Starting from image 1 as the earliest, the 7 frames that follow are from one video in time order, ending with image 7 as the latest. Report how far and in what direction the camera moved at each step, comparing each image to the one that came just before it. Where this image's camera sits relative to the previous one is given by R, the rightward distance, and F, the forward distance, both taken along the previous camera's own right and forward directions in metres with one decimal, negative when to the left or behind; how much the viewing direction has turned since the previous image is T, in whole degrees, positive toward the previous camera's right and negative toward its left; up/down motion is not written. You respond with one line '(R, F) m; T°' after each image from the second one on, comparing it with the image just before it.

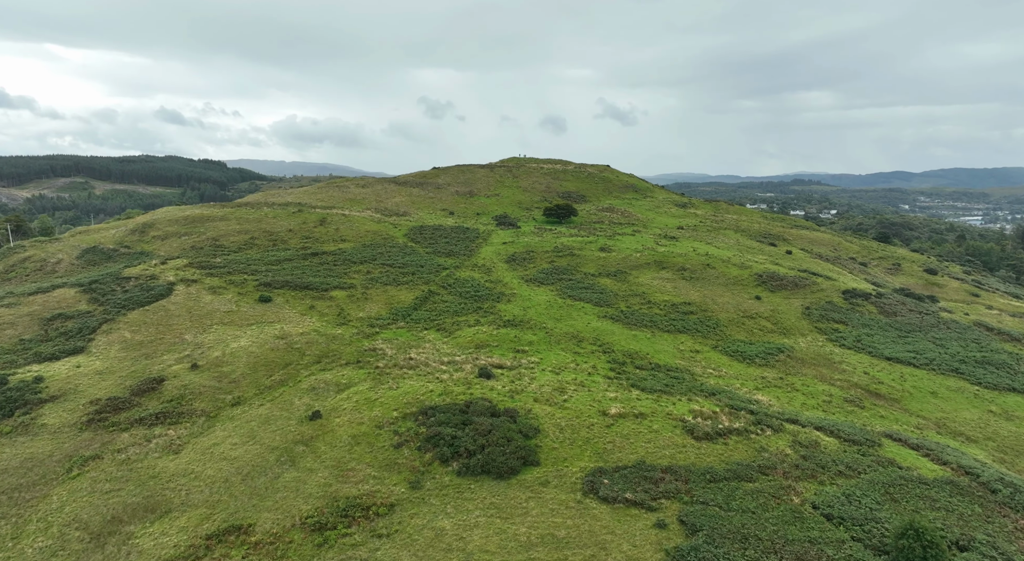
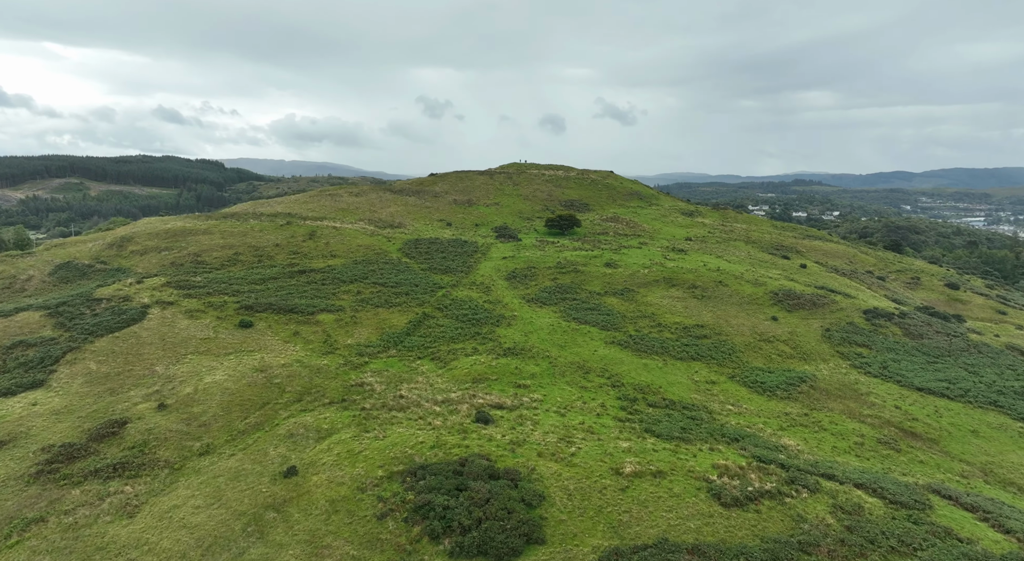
(-0.1, +3.3) m; 0°
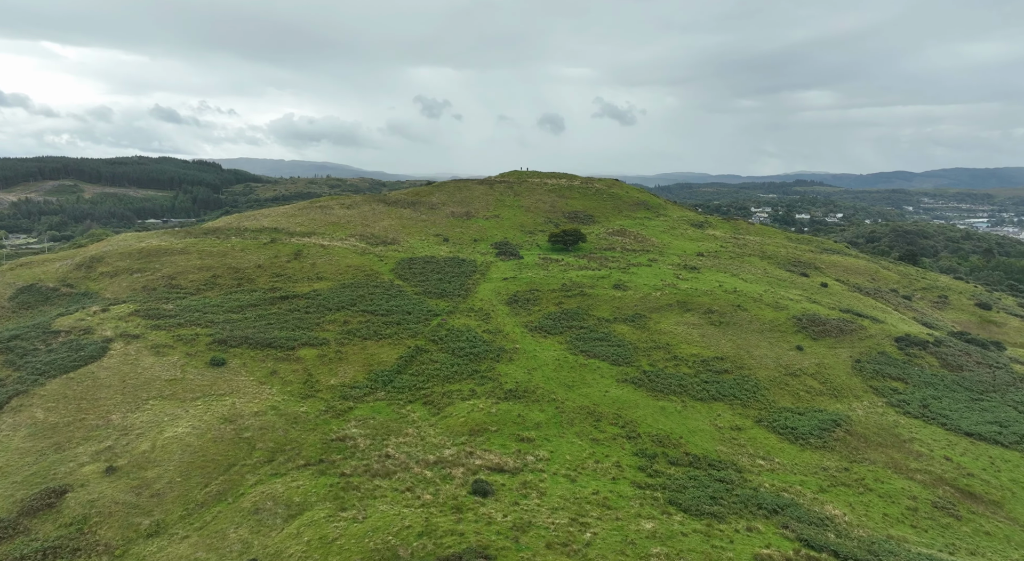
(-0.1, +4.1) m; 0°
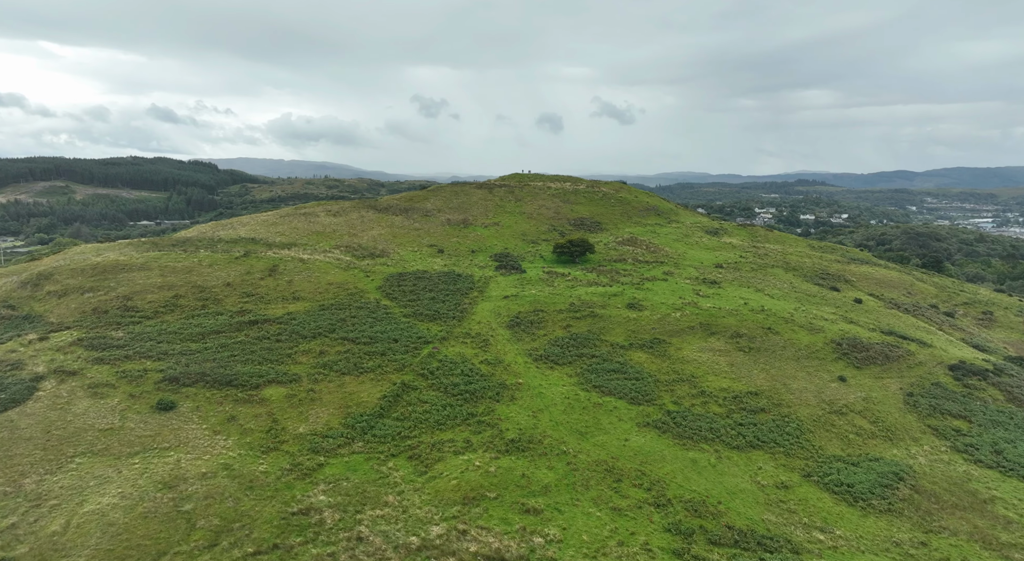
(-0.1, +5.7) m; 0°
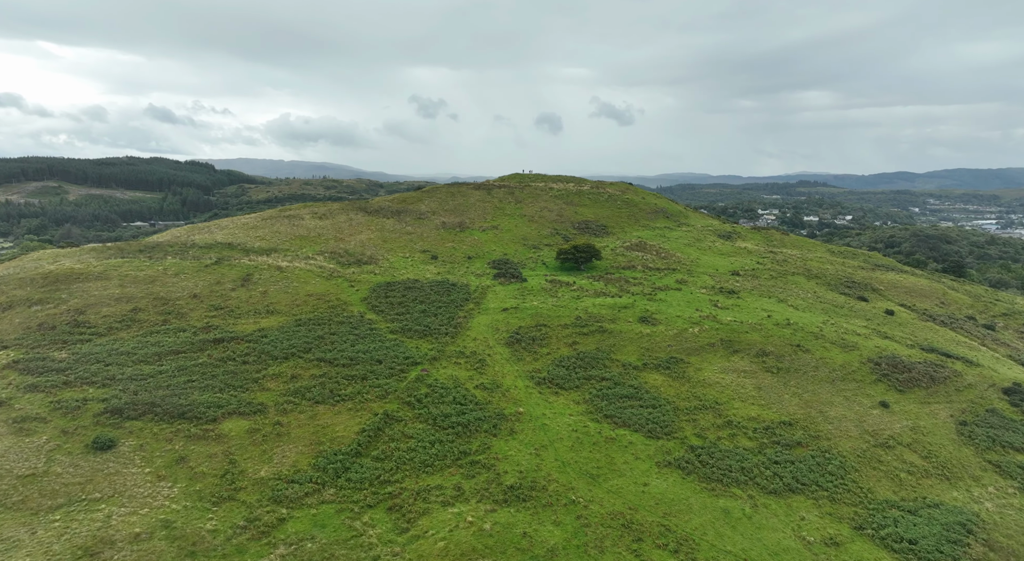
(0.0, +4.6) m; 0°
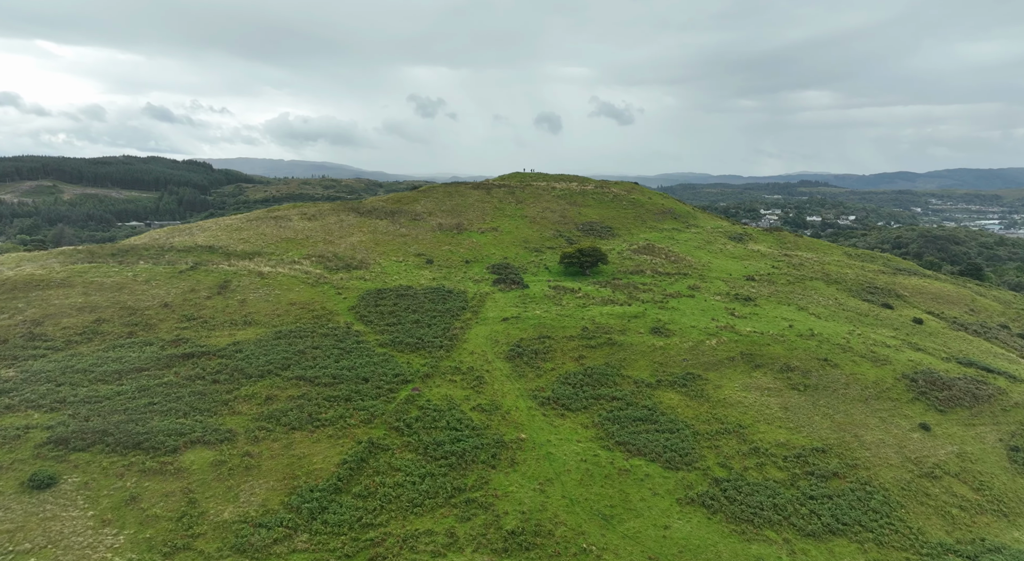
(-0.1, +3.4) m; 0°
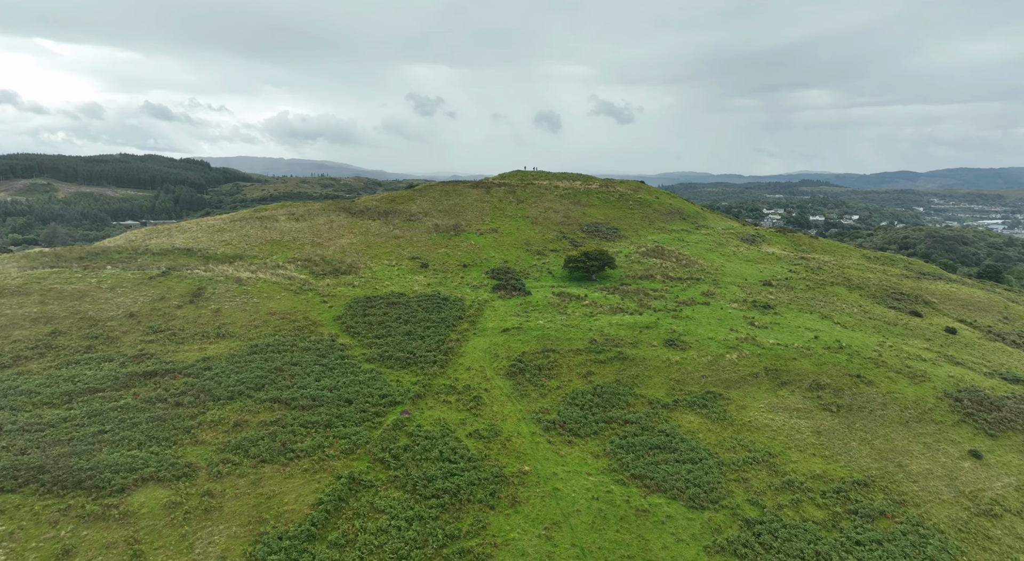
(-0.1, +3.4) m; 0°
